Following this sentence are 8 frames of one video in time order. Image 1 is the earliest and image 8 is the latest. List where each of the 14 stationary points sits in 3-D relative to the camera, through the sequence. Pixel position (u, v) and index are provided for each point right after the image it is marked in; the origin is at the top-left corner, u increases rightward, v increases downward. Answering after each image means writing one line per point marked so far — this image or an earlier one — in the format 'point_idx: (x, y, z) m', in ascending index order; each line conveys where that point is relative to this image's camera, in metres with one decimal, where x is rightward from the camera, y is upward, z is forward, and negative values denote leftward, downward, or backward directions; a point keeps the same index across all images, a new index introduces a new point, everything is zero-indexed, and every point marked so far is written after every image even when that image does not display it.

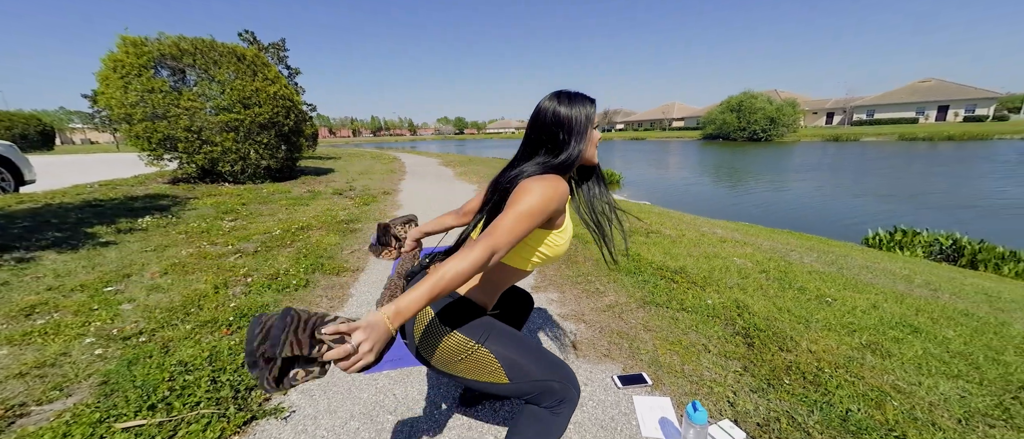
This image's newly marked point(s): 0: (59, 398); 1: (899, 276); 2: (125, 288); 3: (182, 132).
0: (-3.0, -1.2, +2.2) m
1: (+6.0, -0.9, +5.2) m
2: (-4.4, -0.8, +3.9) m
3: (-9.6, +2.5, +9.8) m
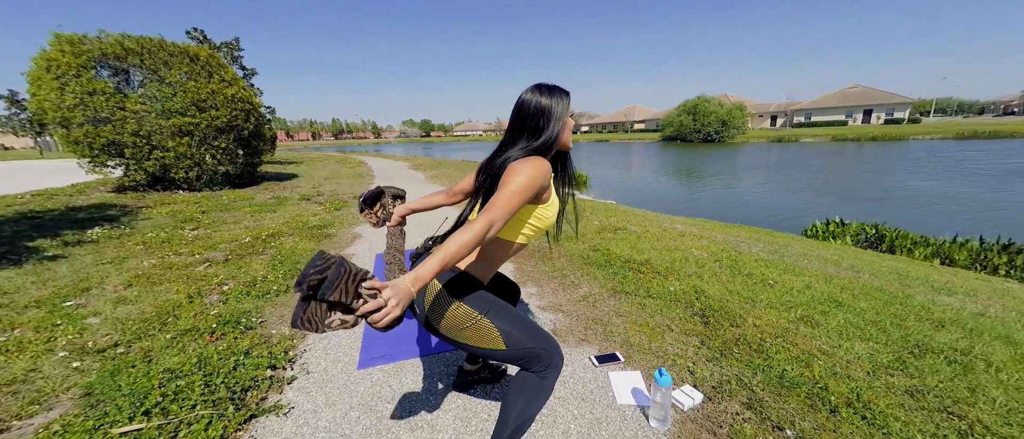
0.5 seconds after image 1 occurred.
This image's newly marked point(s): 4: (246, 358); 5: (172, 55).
0: (-3.0, -1.2, +2.2) m
1: (+5.7, -0.7, +6.0) m
2: (-4.6, -0.9, +3.7) m
3: (-10.4, +2.2, +9.2) m
4: (-2.1, -1.1, +2.7) m
5: (-10.2, +4.9, +10.0) m
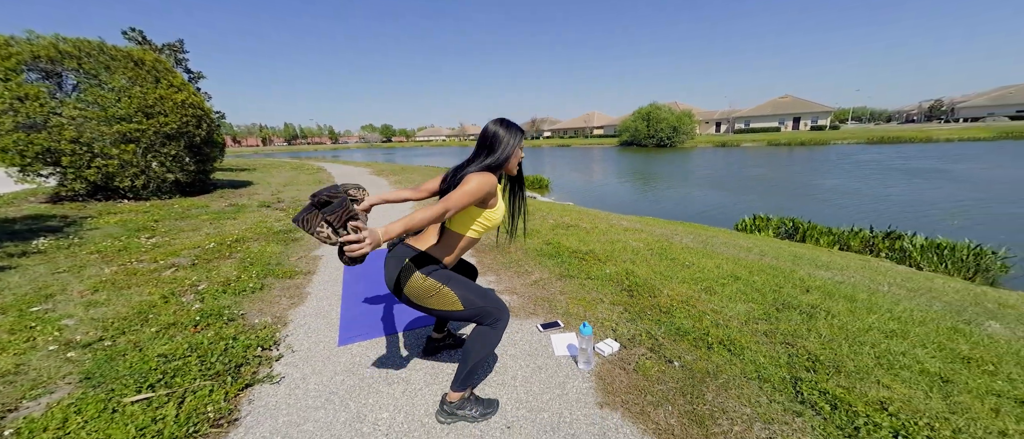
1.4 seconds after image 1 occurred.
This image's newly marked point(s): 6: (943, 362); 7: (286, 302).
0: (-3.4, -1.3, +2.4) m
1: (+4.9, -0.6, +7.1) m
2: (-5.1, -1.0, +3.8) m
3: (-11.5, +1.9, +8.7) m
4: (-2.5, -1.1, +3.1) m
5: (-11.4, +4.6, +9.6) m
6: (+3.6, -1.2, +2.8) m
7: (-2.7, -1.0, +4.0) m
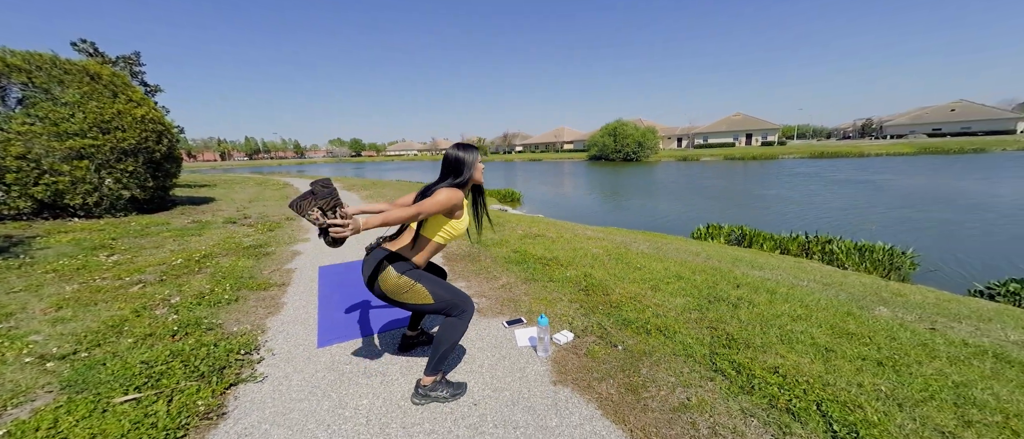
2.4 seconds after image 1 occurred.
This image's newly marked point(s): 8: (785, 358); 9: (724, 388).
0: (-3.6, -1.4, +2.5) m
1: (+4.2, -0.8, +7.8) m
2: (-5.5, -1.2, +3.7) m
3: (-12.3, +1.4, +8.2) m
4: (-2.8, -1.2, +3.2) m
5: (-12.3, +4.1, +9.3) m
6: (+3.2, -1.2, +3.4) m
7: (-3.1, -1.1, +4.2) m
8: (+2.4, -1.2, +3.0) m
9: (+1.6, -1.3, +2.6) m
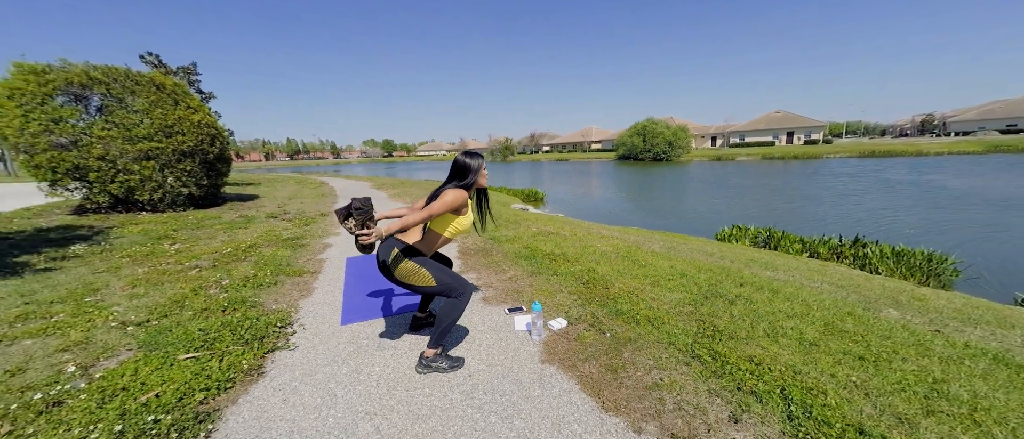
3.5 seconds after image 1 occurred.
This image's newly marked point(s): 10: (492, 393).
0: (-3.7, -1.3, +3.1) m
1: (+4.6, -0.8, +7.8) m
2: (-5.5, -1.0, +4.5) m
3: (-11.8, +1.6, +9.5) m
4: (-2.9, -1.1, +3.8) m
5: (-11.8, +4.3, +10.6) m
6: (+3.2, -1.2, +3.5) m
7: (-3.0, -1.0, +4.8) m
8: (+2.3, -1.2, +3.1) m
9: (+1.5, -1.3, +2.8) m
10: (-0.2, -1.4, +2.7) m
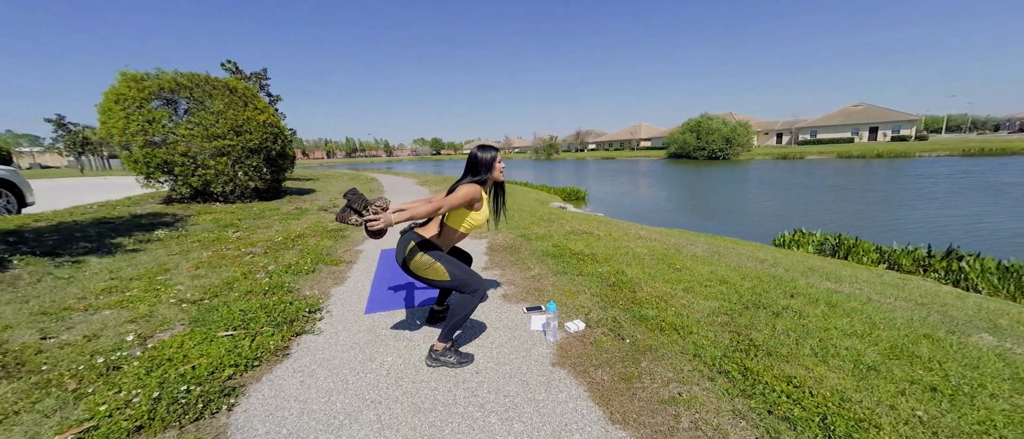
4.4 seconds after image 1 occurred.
0: (-3.6, -1.1, +3.5) m
1: (+5.2, -0.8, +7.1) m
2: (-5.1, -0.9, +5.1) m
3: (-10.8, +2.0, +10.9) m
4: (-2.7, -1.0, +4.1) m
5: (-10.5, +4.6, +11.9) m
6: (+3.3, -1.2, +3.0) m
7: (-2.7, -0.9, +5.0) m
8: (+2.4, -1.2, +2.7) m
9: (+1.6, -1.3, +2.5) m
10: (-0.1, -1.4, +2.6) m
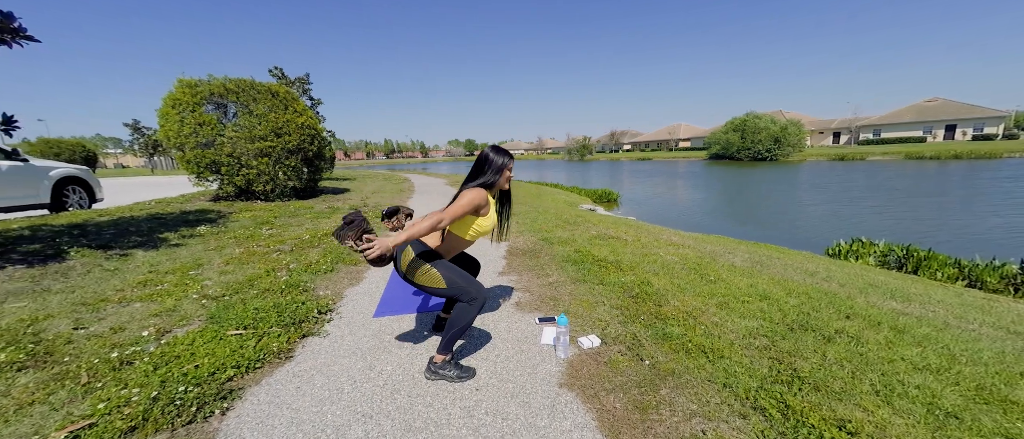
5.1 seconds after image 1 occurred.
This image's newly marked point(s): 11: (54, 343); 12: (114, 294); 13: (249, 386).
0: (-3.5, -1.1, +3.6) m
1: (+5.6, -1.0, +6.4) m
2: (-4.9, -0.8, +5.3) m
3: (-9.9, +2.1, +11.6) m
4: (-2.5, -1.0, +4.1) m
5: (-9.5, +4.7, +12.6) m
6: (+3.3, -1.3, +2.5) m
7: (-2.5, -0.9, +5.0) m
8: (+2.4, -1.3, +2.3) m
9: (+1.5, -1.3, +2.1) m
10: (-0.1, -1.4, +2.4) m
11: (-4.3, -1.1, +3.1) m
12: (-5.1, -1.0, +4.3) m
13: (-2.1, -1.3, +2.7) m
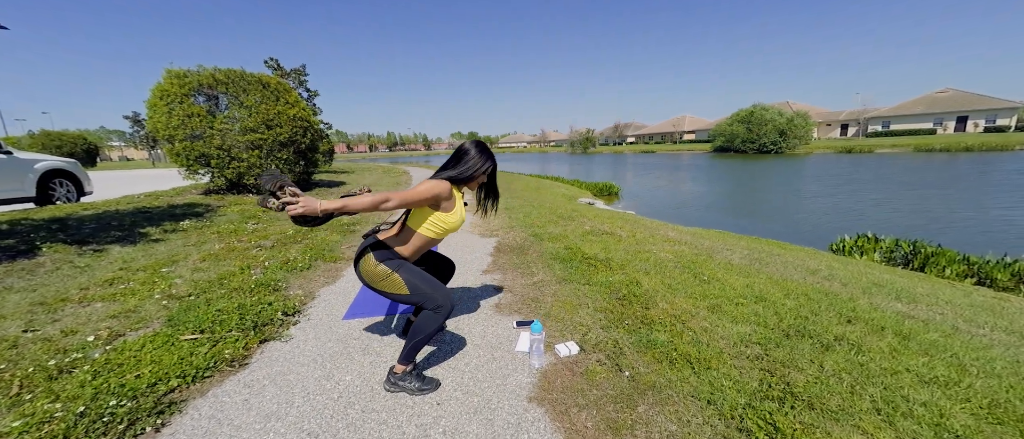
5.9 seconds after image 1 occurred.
0: (-3.7, -1.1, +3.4) m
1: (+5.4, -0.9, +6.1) m
2: (-5.1, -0.8, +5.1) m
3: (-10.1, +2.3, +11.4) m
4: (-2.8, -1.0, +3.9) m
5: (-9.6, +5.0, +12.3) m
6: (+3.1, -1.3, +2.2) m
7: (-2.7, -0.9, +4.8) m
8: (+2.1, -1.3, +2.0) m
9: (+1.3, -1.3, +1.9) m
10: (-0.4, -1.4, +2.2) m
11: (-4.5, -1.1, +2.9) m
12: (-5.3, -0.9, +4.1) m
13: (-2.4, -1.3, +2.5) m
